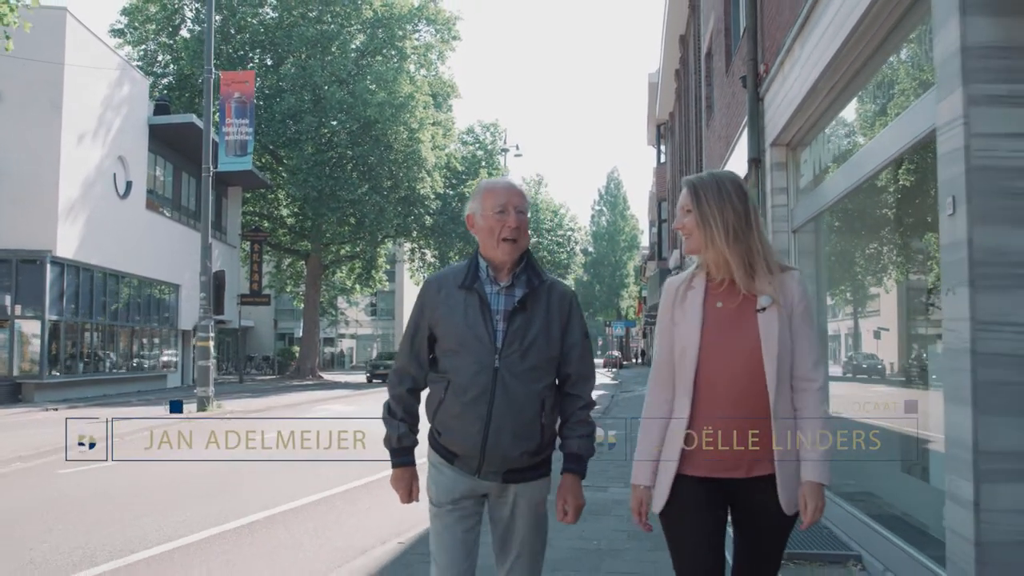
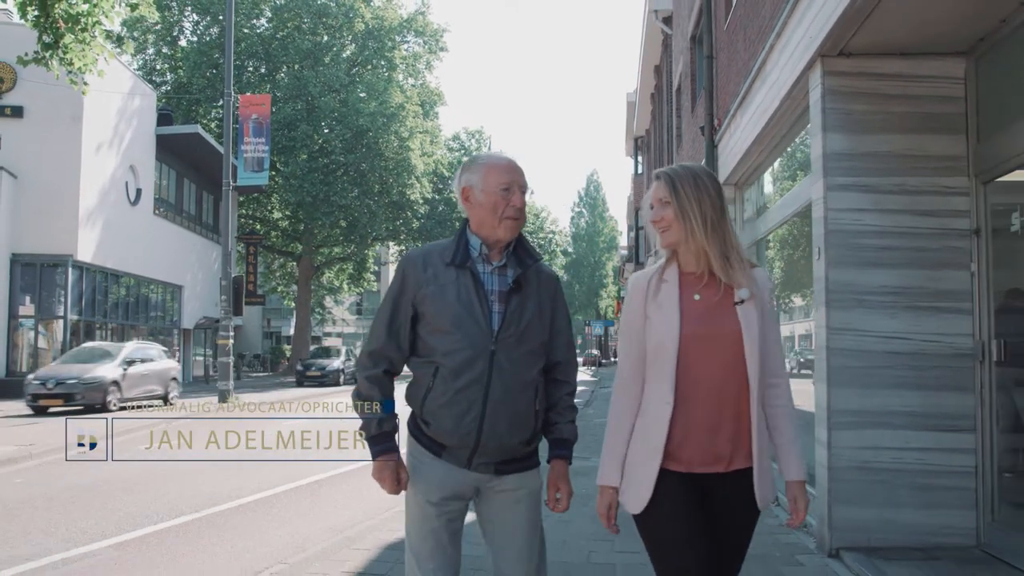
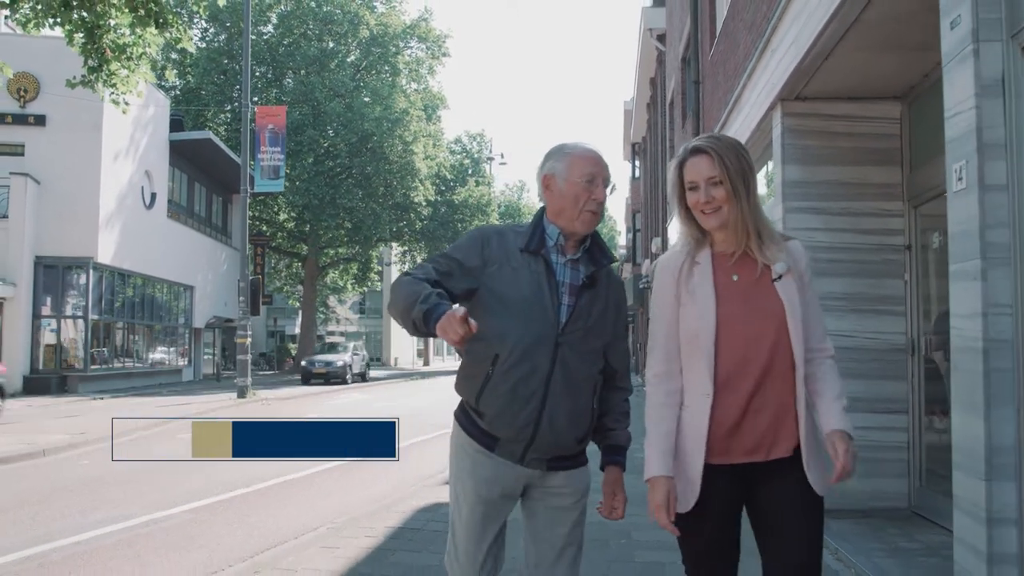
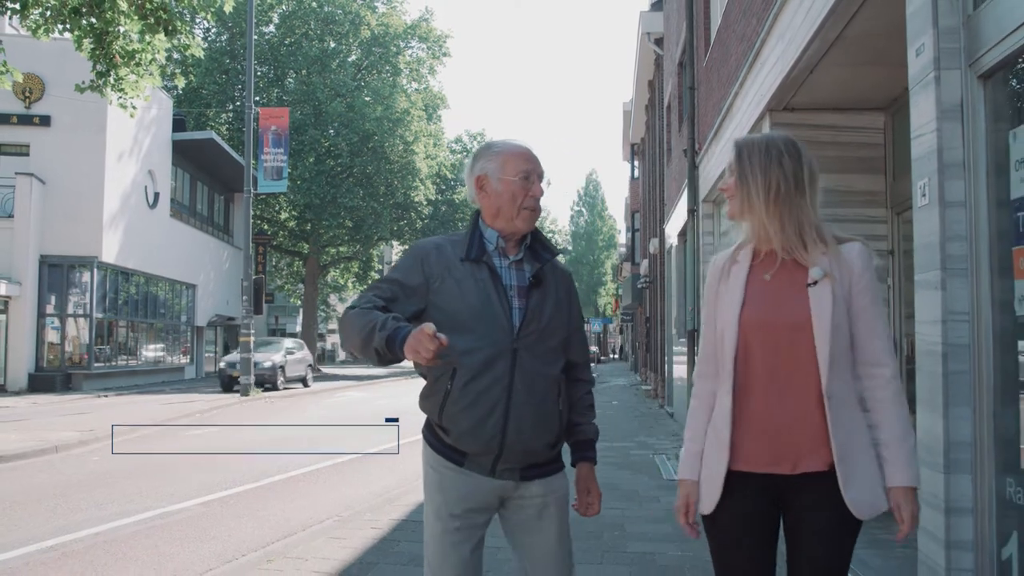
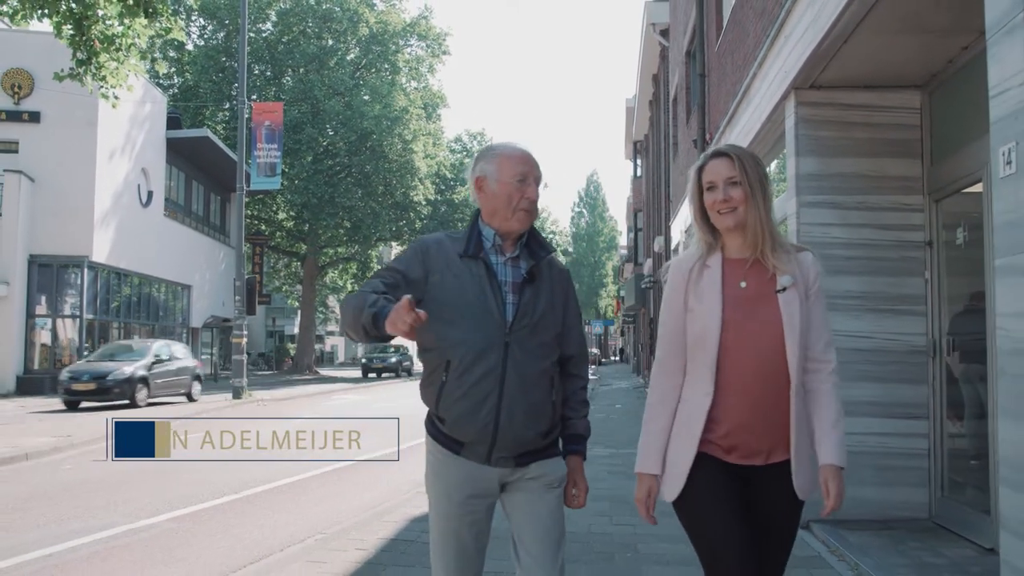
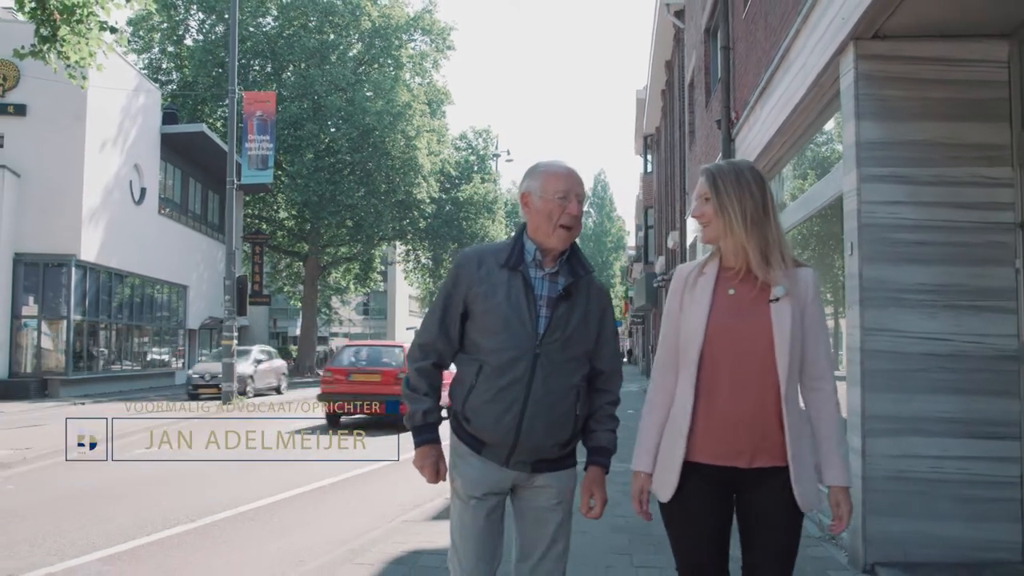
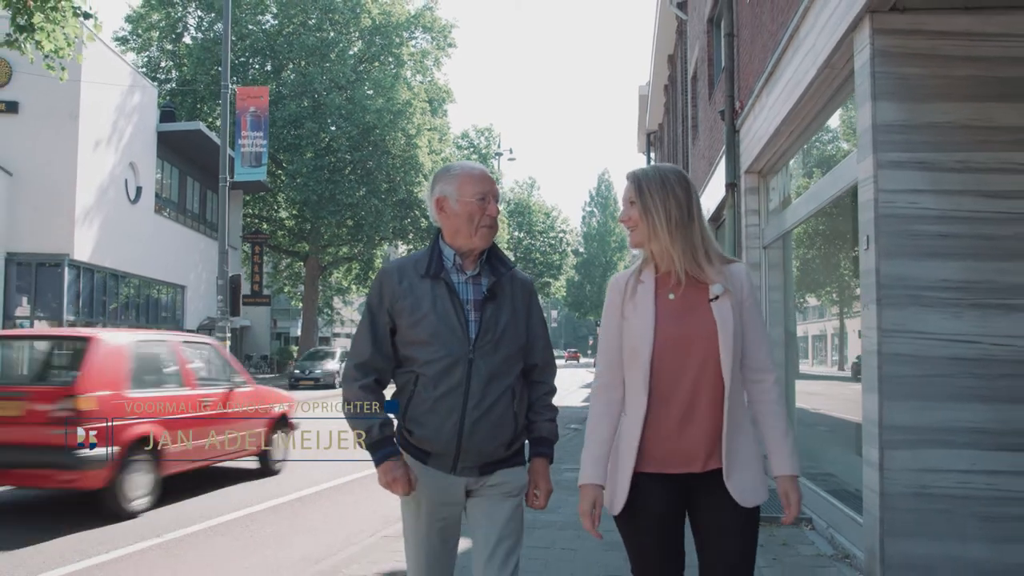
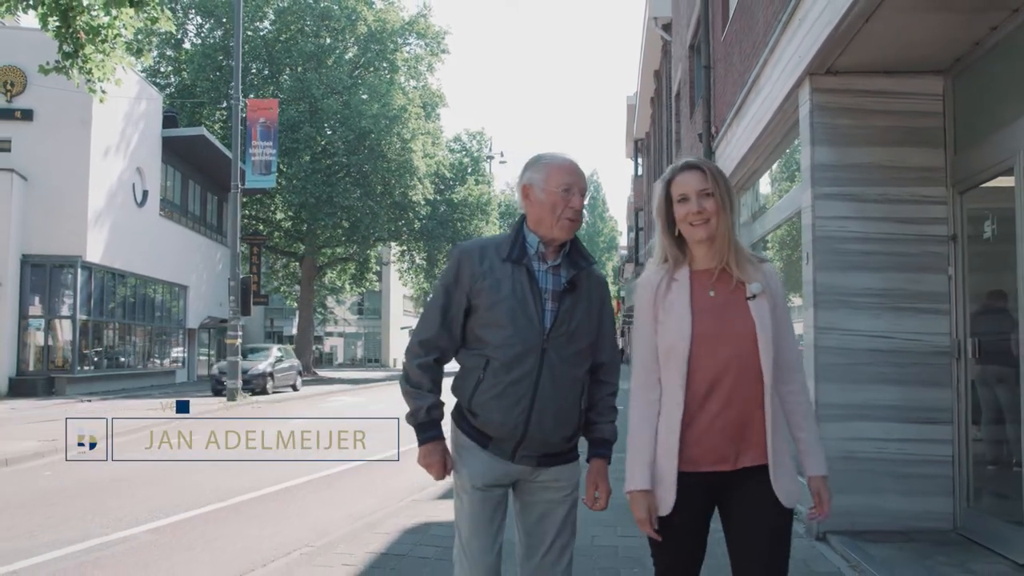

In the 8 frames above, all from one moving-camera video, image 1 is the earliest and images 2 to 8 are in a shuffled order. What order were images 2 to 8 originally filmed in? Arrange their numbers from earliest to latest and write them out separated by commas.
7, 6, 2, 8, 5, 3, 4
